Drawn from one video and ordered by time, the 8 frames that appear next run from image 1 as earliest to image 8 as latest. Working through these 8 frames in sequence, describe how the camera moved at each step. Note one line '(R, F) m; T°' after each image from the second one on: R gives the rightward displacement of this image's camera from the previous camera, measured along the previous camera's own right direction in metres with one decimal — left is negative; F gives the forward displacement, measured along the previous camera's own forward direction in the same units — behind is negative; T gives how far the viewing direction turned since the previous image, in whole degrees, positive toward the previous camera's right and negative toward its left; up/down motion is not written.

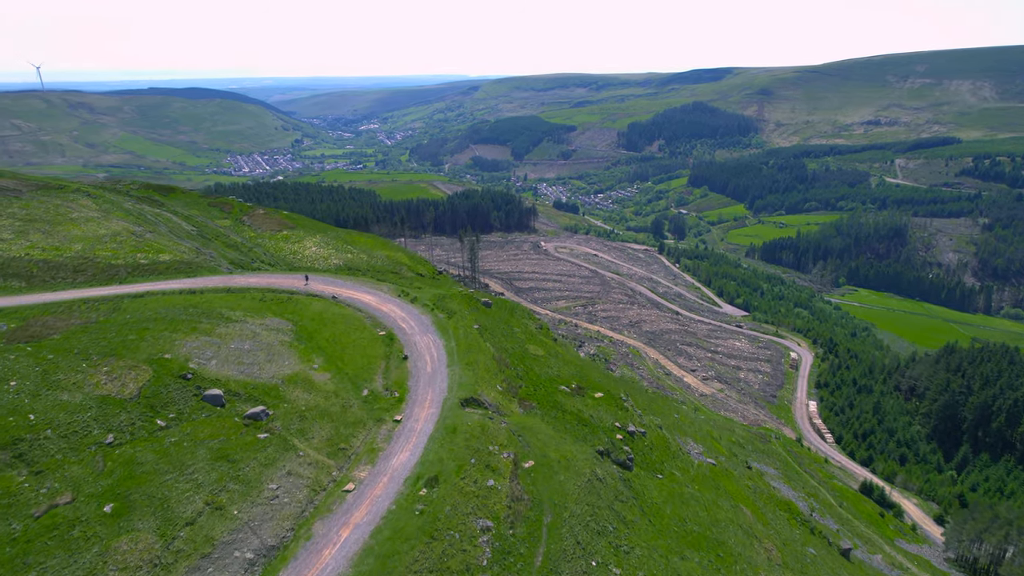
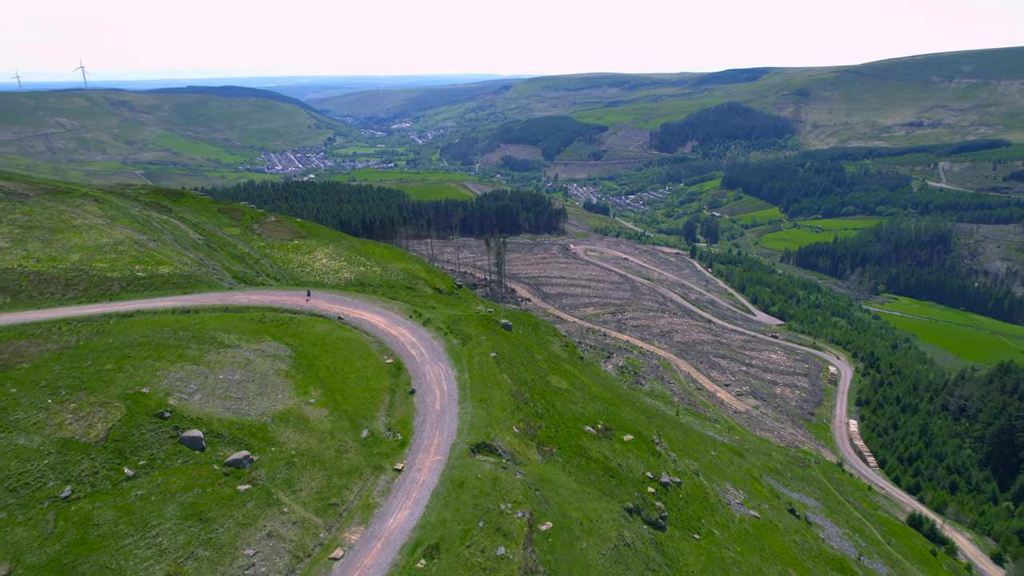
(+0.4, +4.0) m; -2°
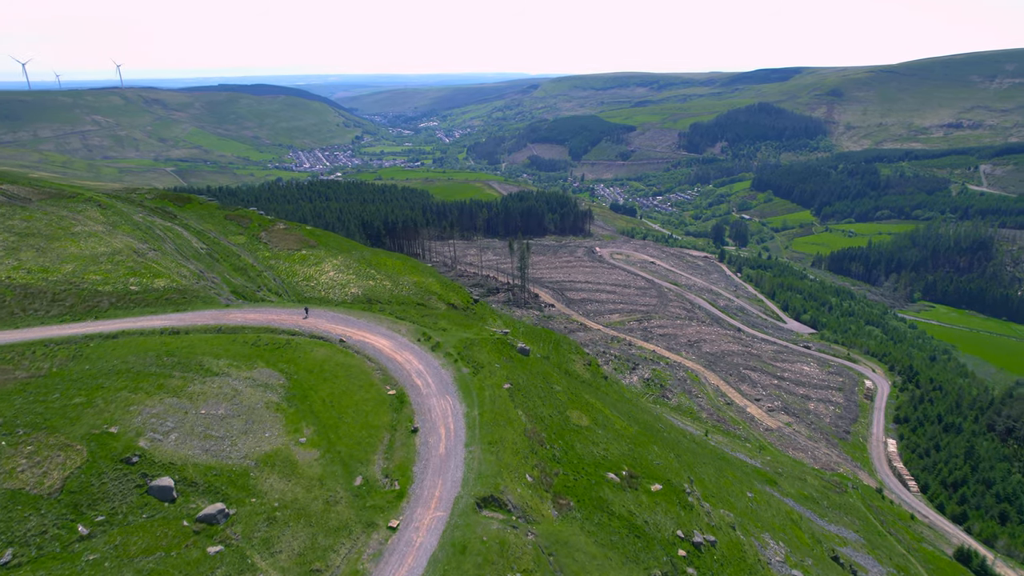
(+0.4, +3.6) m; -2°
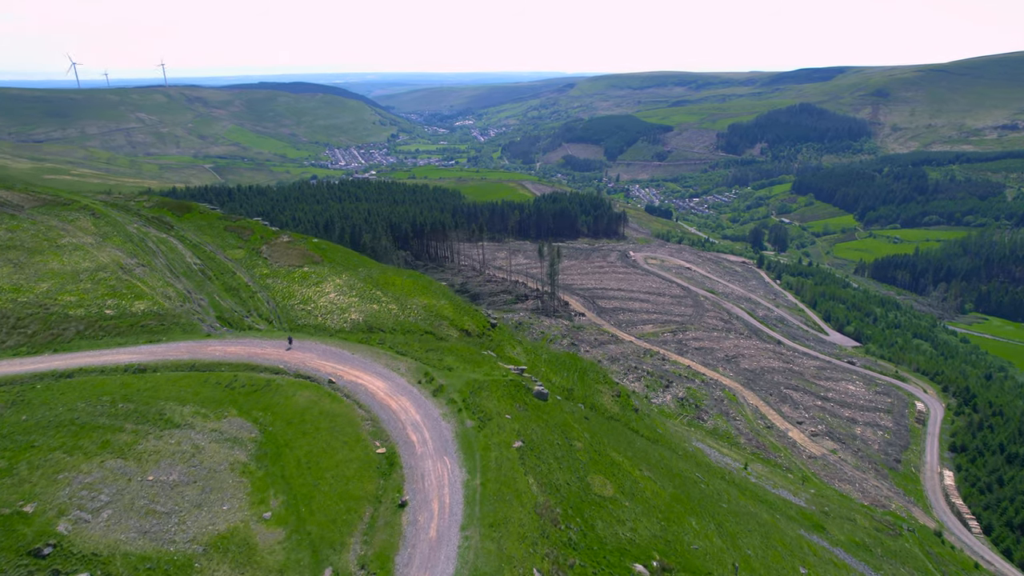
(+0.8, +5.3) m; -3°
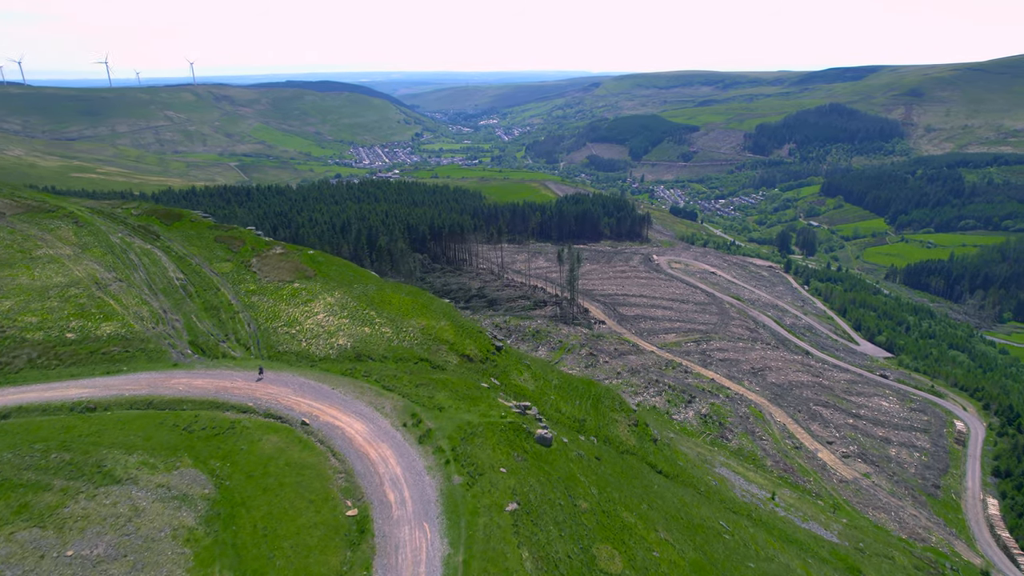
(+1.0, +4.2) m; -2°
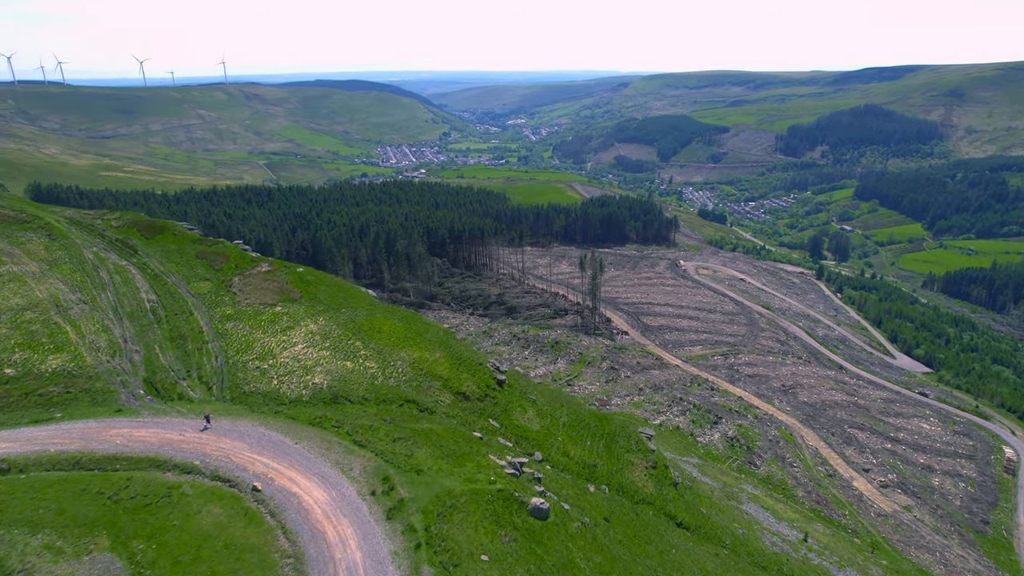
(+1.3, +4.7) m; -2°
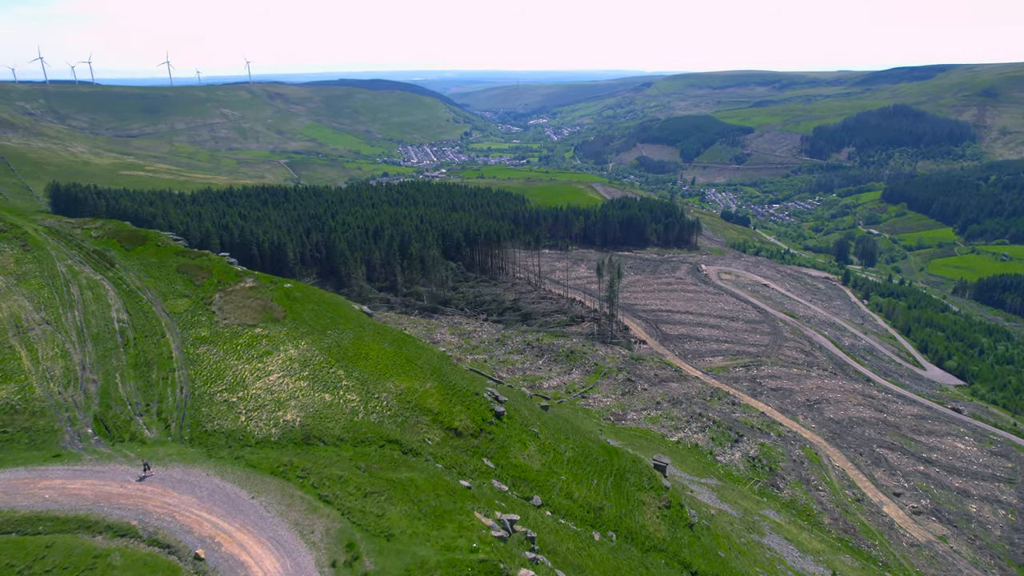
(+1.1, +3.7) m; -2°
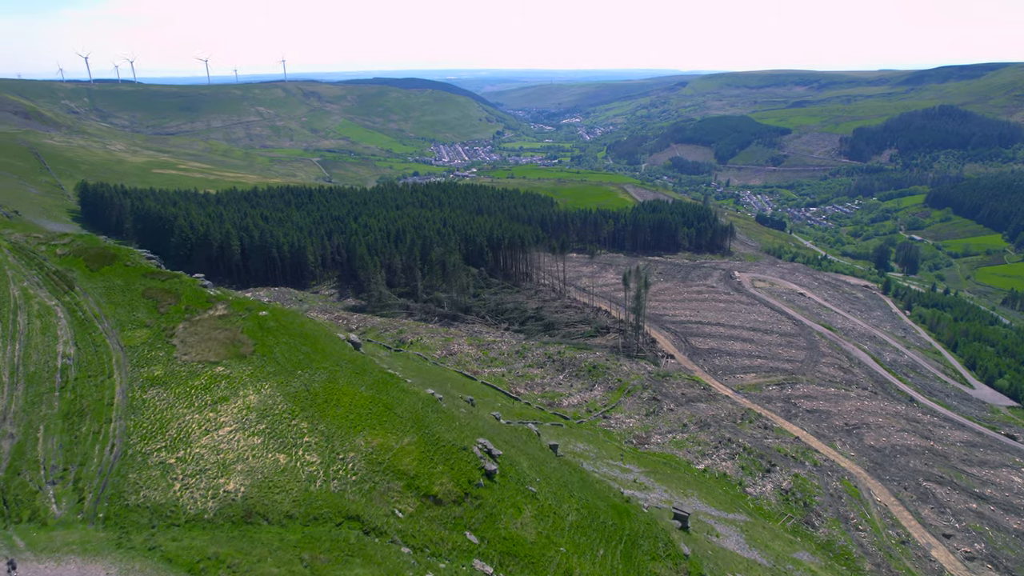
(+1.6, +5.2) m; -3°
